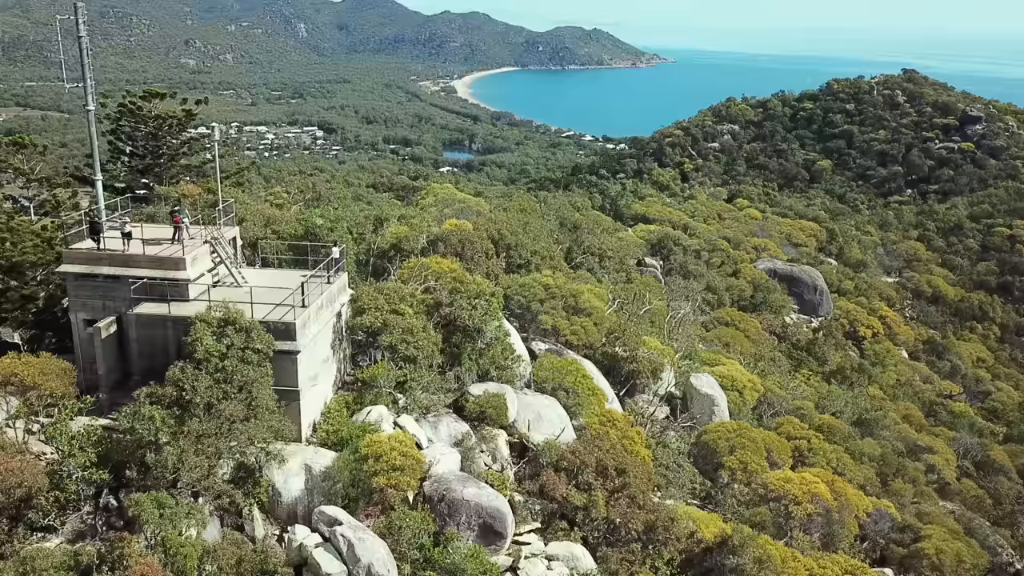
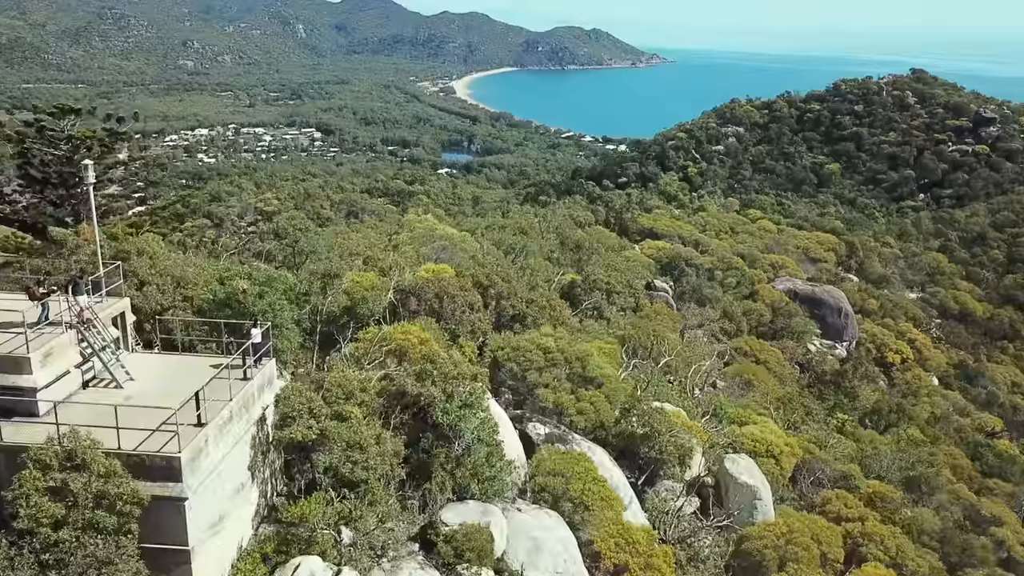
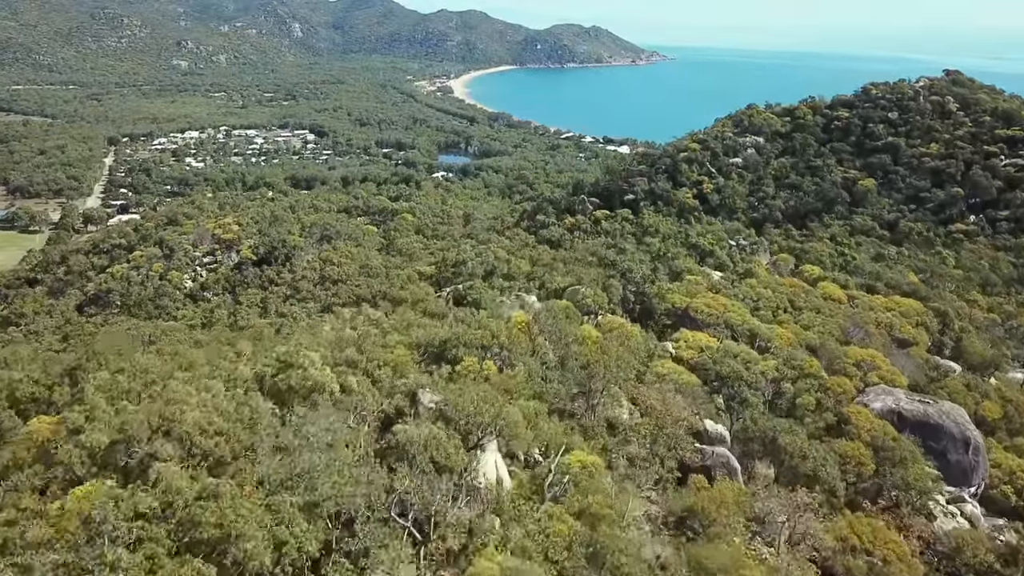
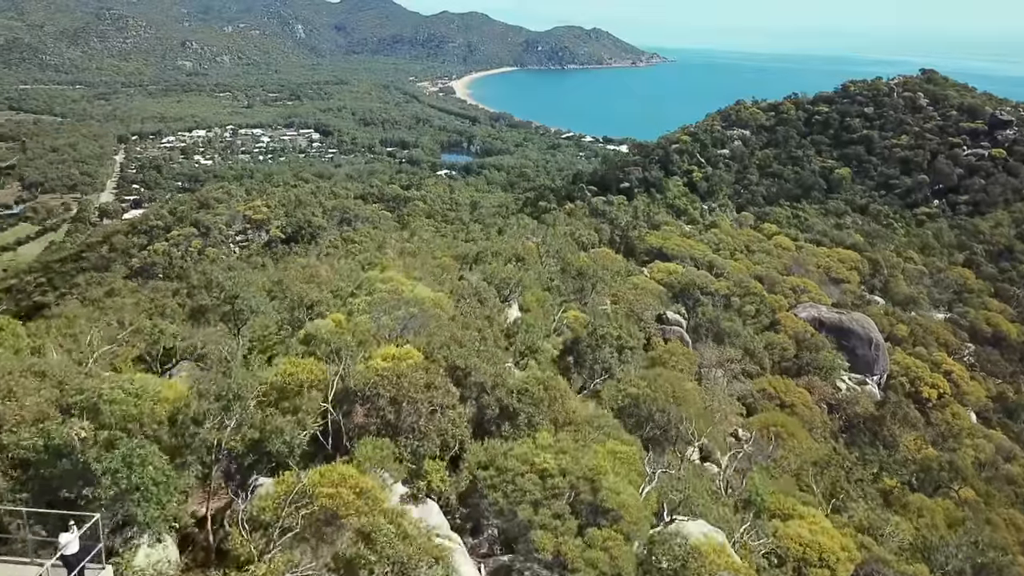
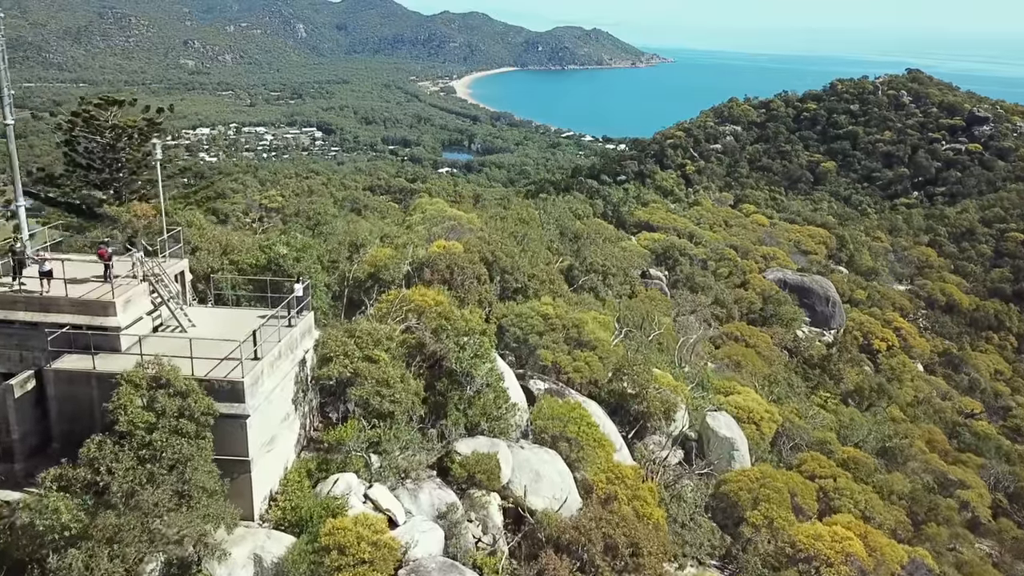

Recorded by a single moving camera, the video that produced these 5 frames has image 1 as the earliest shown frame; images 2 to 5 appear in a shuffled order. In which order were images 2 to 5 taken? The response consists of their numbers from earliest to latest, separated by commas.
5, 2, 4, 3
